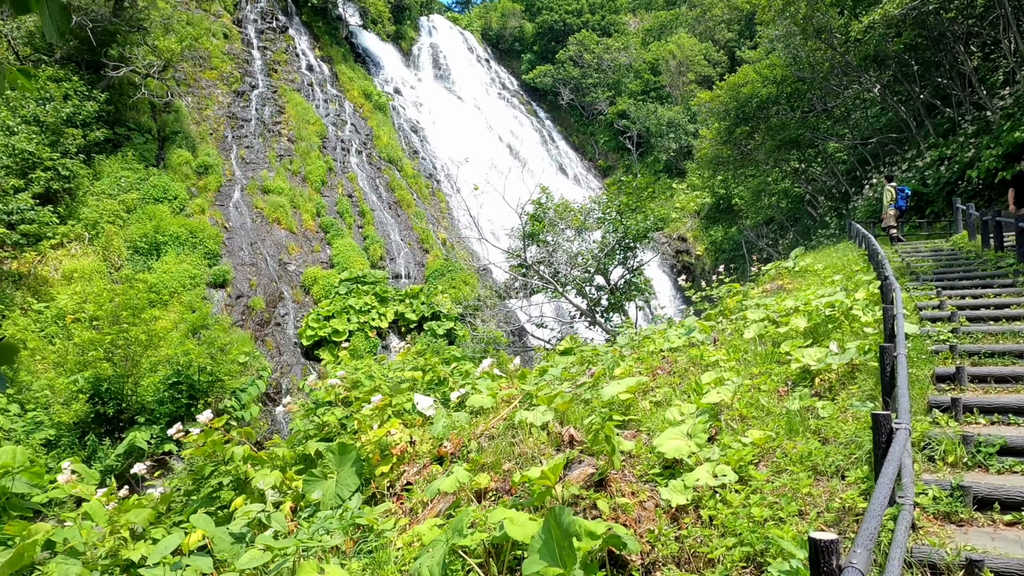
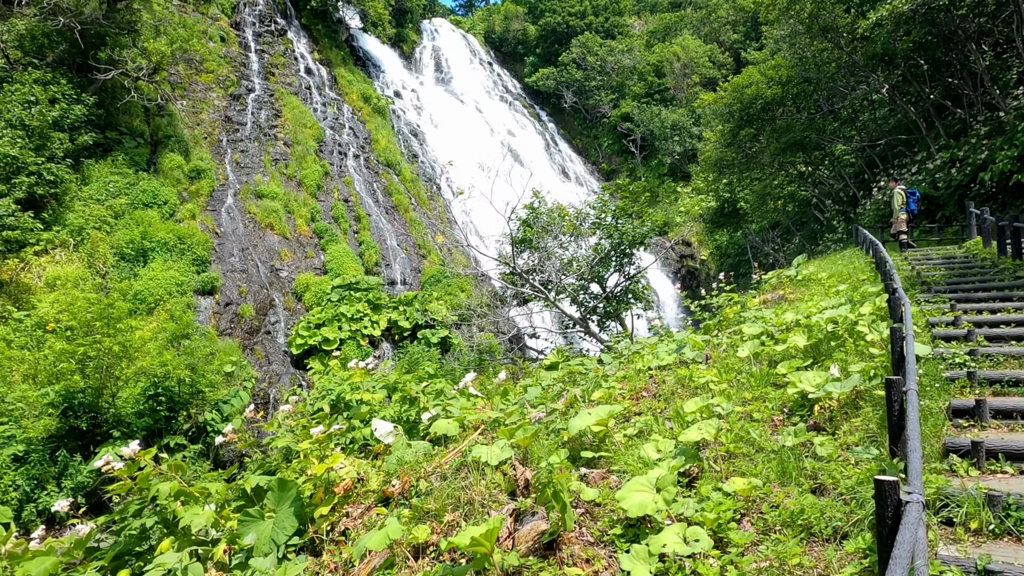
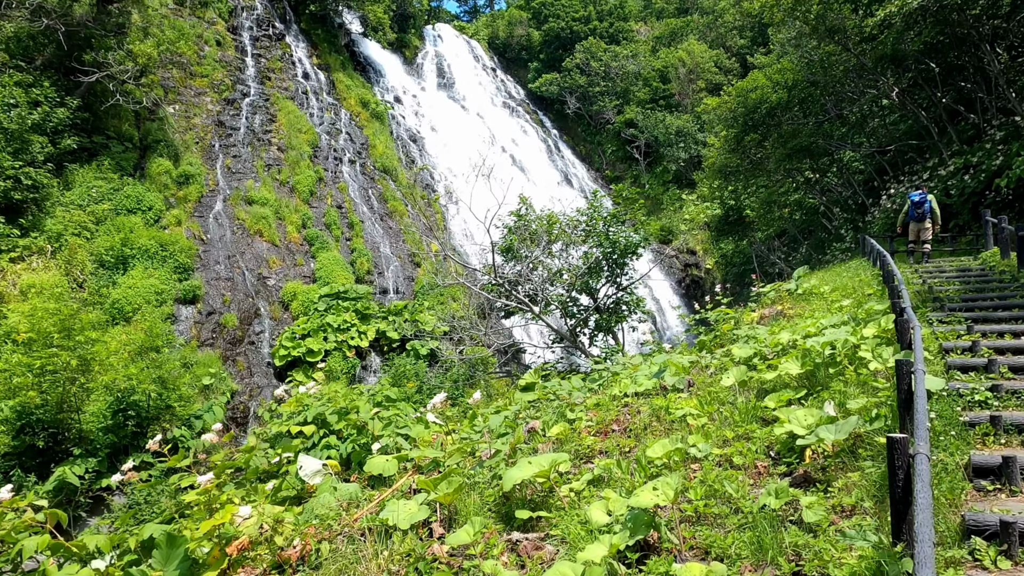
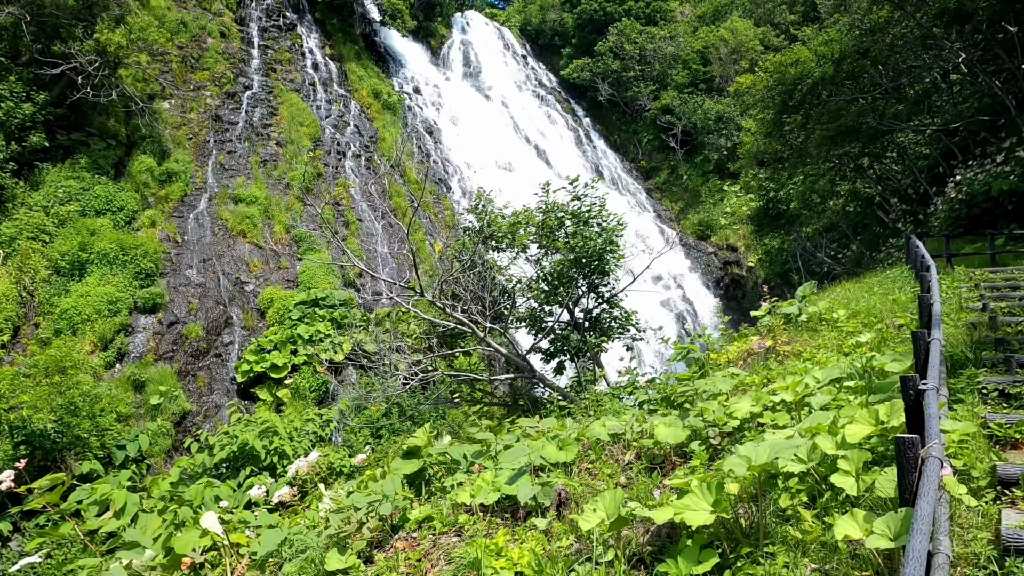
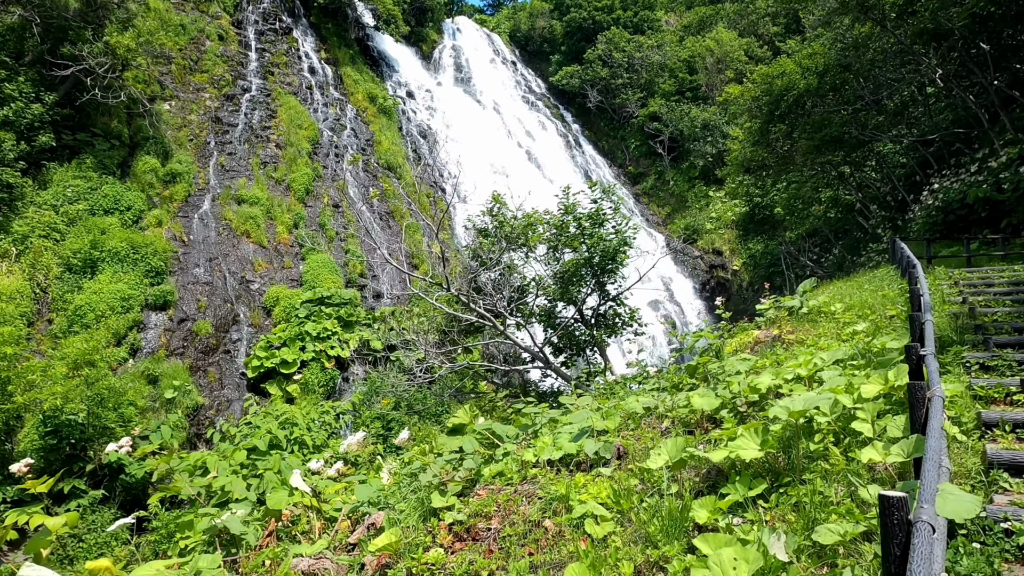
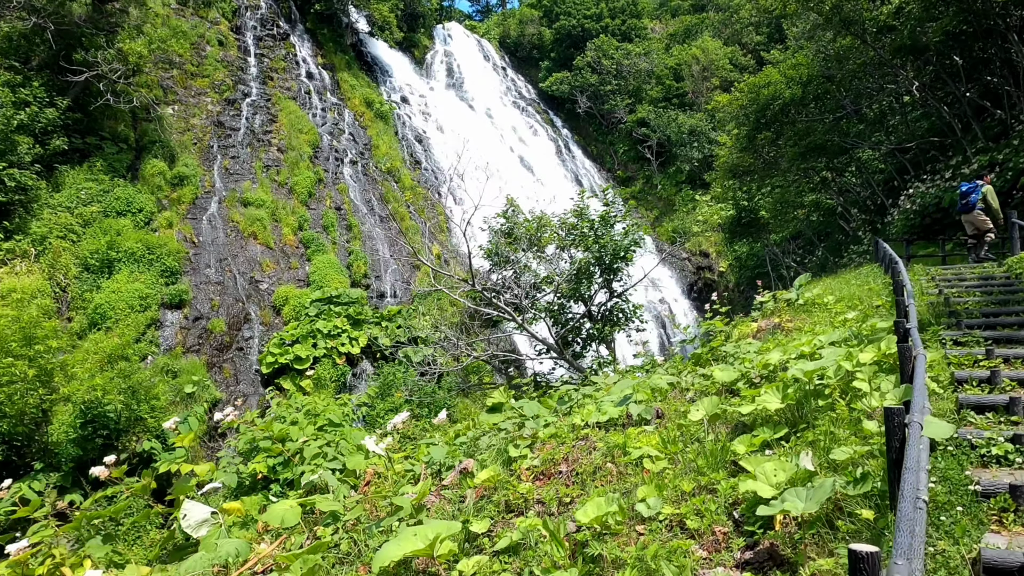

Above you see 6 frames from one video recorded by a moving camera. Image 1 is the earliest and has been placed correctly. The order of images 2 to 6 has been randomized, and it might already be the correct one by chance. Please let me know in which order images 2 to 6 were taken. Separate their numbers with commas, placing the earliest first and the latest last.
2, 3, 6, 5, 4
